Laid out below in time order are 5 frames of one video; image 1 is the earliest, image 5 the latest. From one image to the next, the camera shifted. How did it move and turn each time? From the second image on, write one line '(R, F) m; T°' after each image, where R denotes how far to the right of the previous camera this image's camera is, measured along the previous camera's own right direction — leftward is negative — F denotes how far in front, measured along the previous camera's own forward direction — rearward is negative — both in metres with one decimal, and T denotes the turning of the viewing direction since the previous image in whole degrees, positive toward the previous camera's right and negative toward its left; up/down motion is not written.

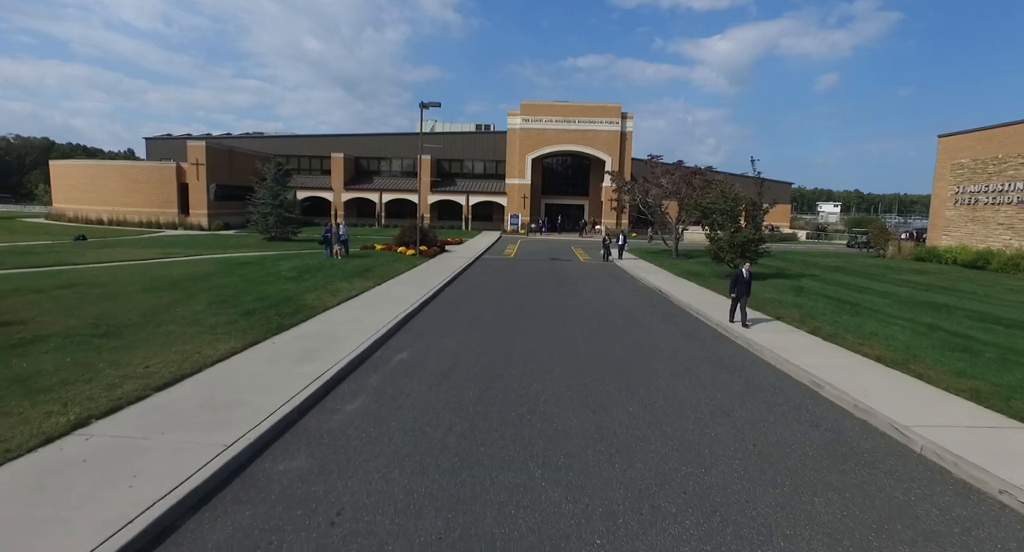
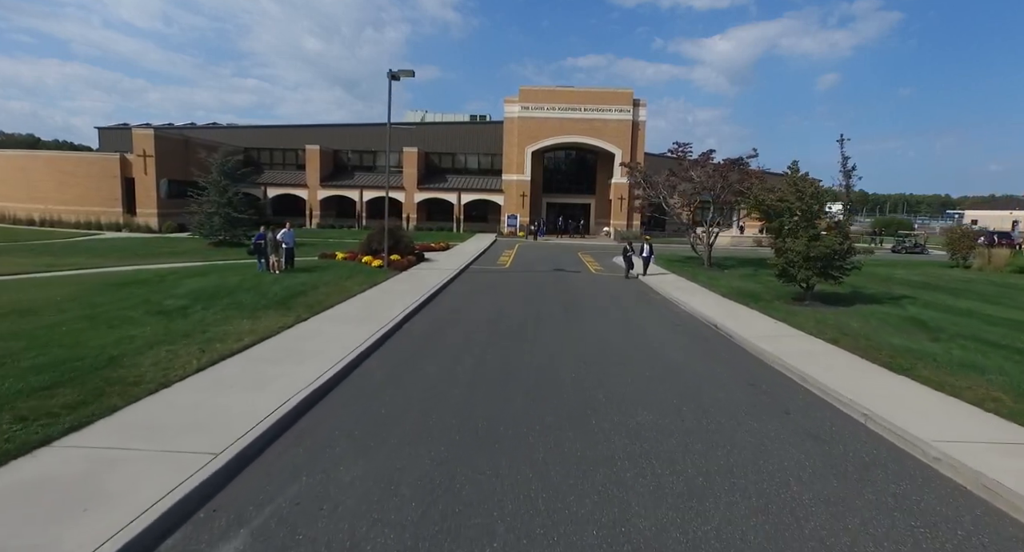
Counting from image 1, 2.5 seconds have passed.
(+0.2, +5.4) m; 0°
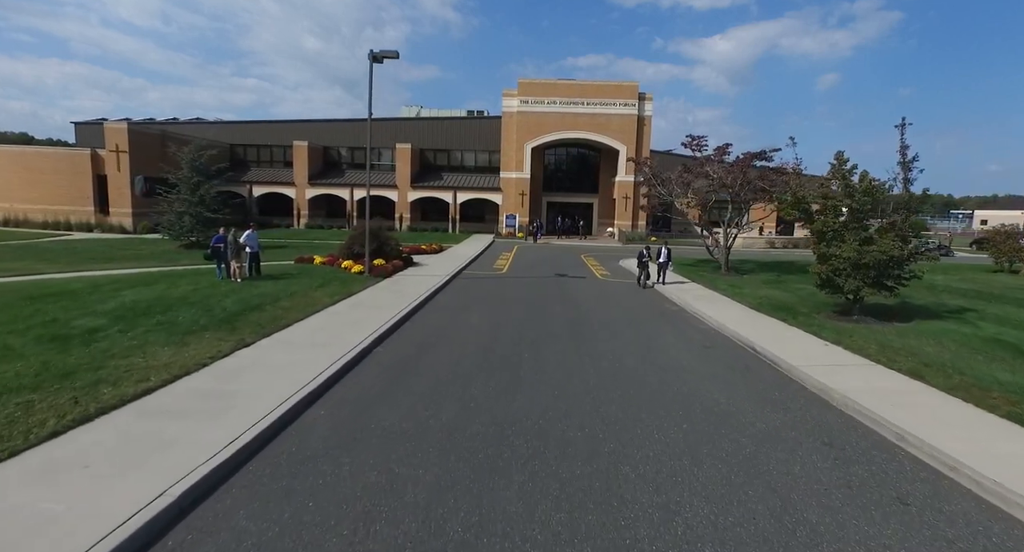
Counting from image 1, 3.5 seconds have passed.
(+0.1, +2.3) m; 0°
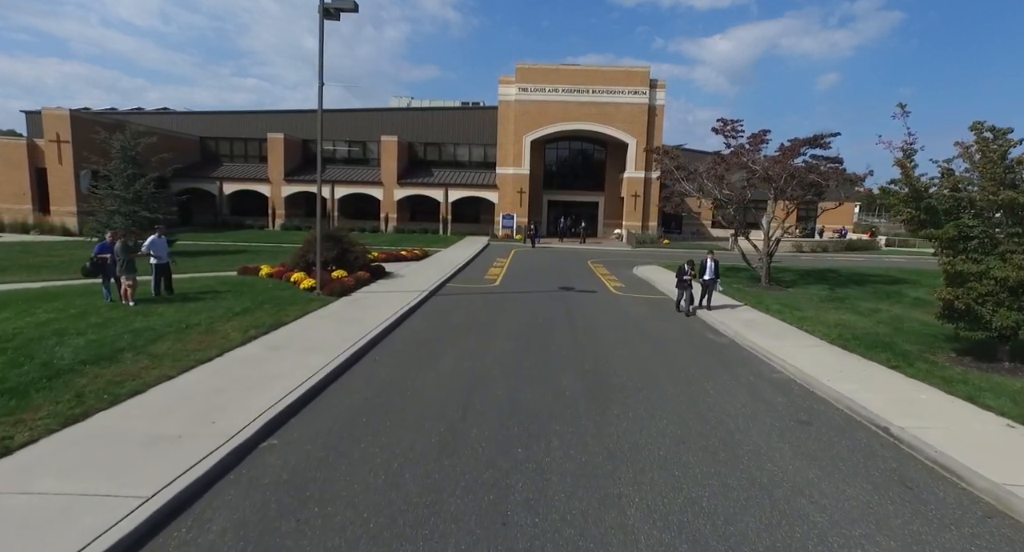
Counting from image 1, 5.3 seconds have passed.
(+0.2, +4.1) m; 0°
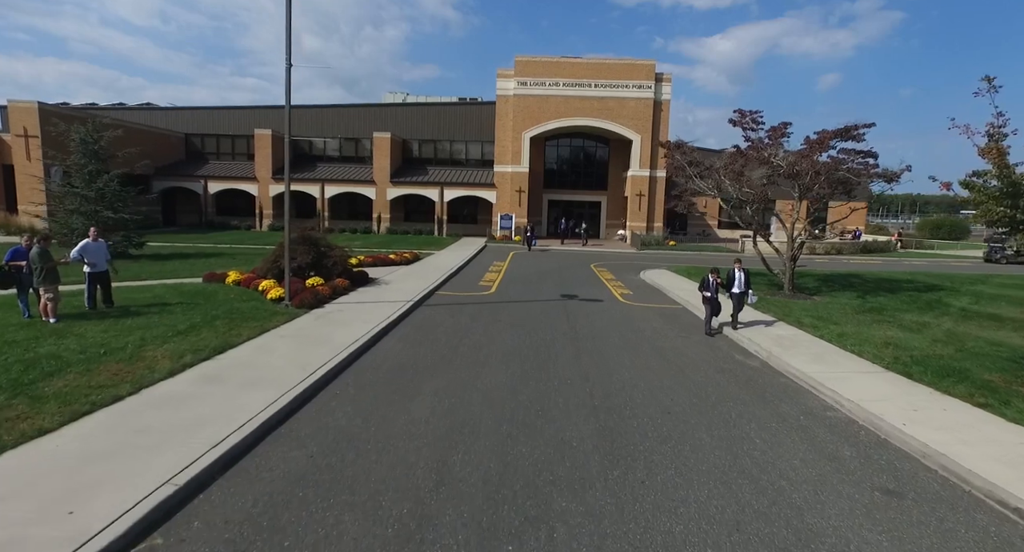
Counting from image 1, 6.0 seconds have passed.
(+0.1, +1.8) m; 0°
